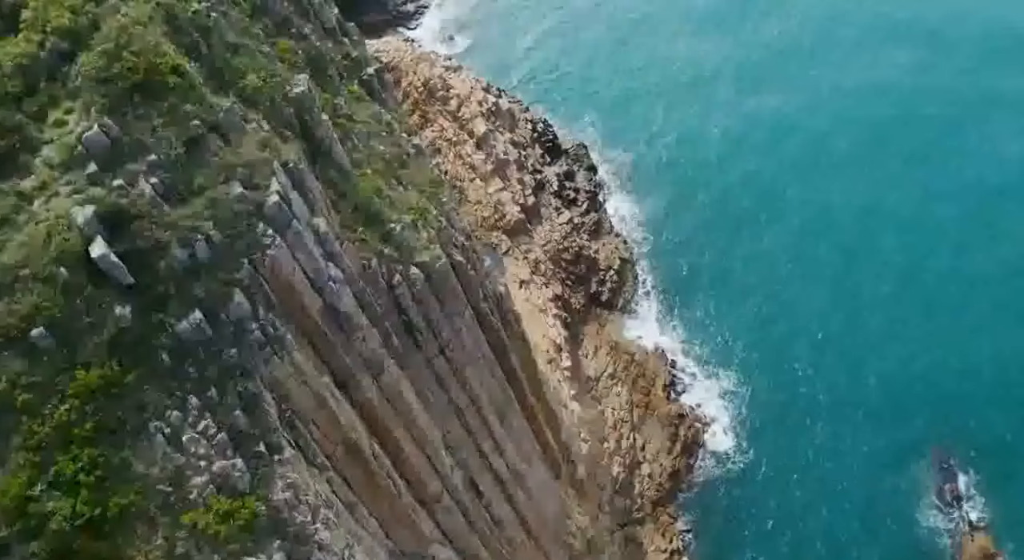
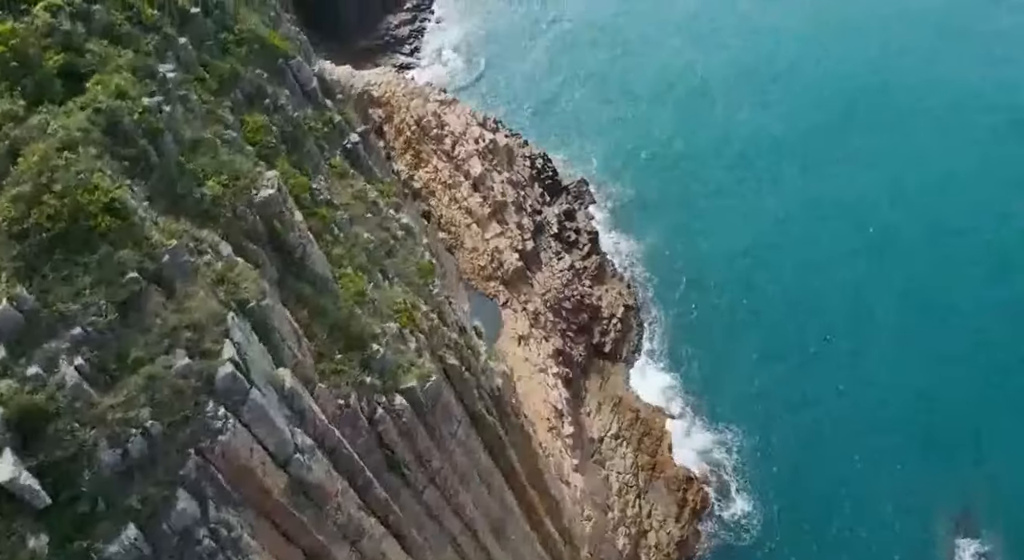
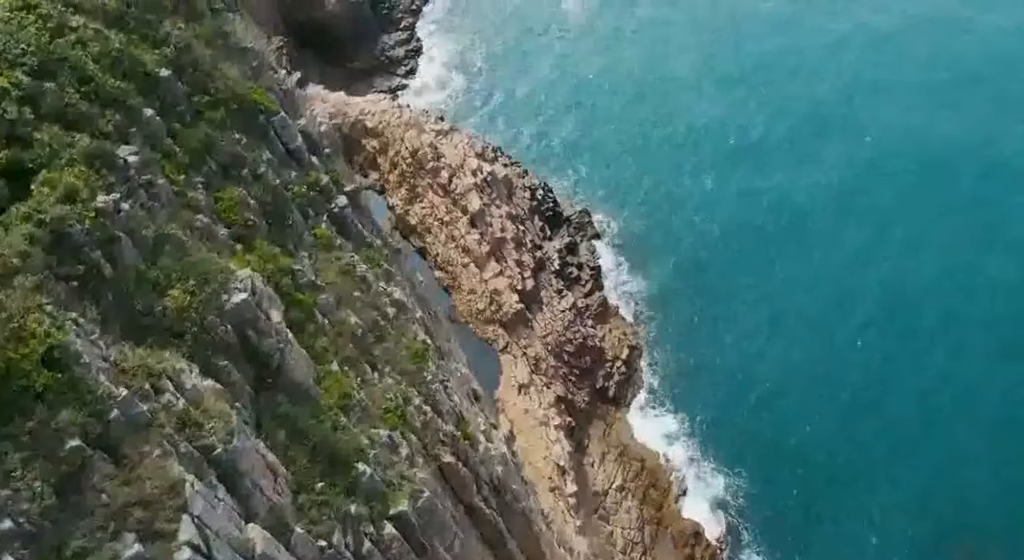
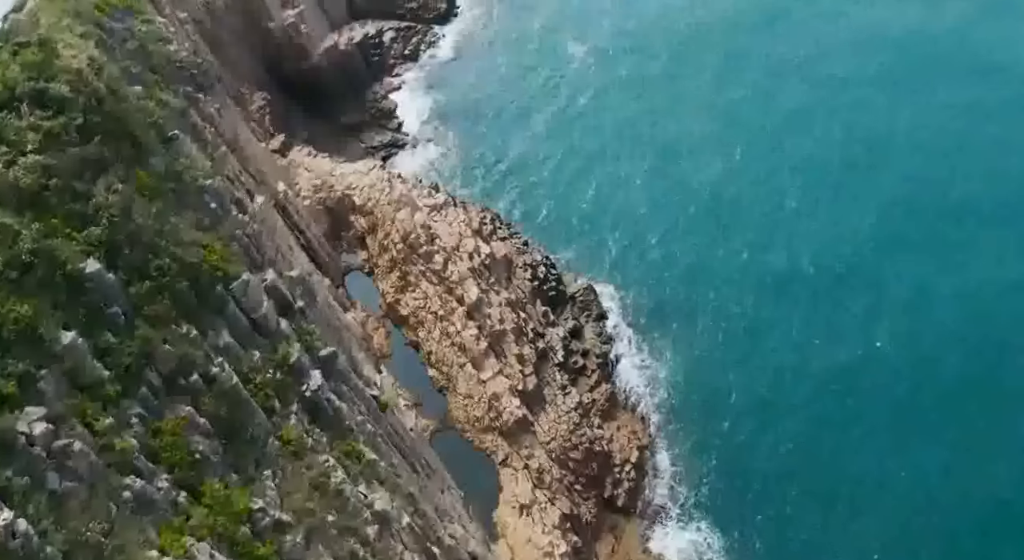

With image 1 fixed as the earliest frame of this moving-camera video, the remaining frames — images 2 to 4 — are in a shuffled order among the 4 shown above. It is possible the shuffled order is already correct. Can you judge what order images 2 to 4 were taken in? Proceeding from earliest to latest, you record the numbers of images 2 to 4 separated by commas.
2, 3, 4
